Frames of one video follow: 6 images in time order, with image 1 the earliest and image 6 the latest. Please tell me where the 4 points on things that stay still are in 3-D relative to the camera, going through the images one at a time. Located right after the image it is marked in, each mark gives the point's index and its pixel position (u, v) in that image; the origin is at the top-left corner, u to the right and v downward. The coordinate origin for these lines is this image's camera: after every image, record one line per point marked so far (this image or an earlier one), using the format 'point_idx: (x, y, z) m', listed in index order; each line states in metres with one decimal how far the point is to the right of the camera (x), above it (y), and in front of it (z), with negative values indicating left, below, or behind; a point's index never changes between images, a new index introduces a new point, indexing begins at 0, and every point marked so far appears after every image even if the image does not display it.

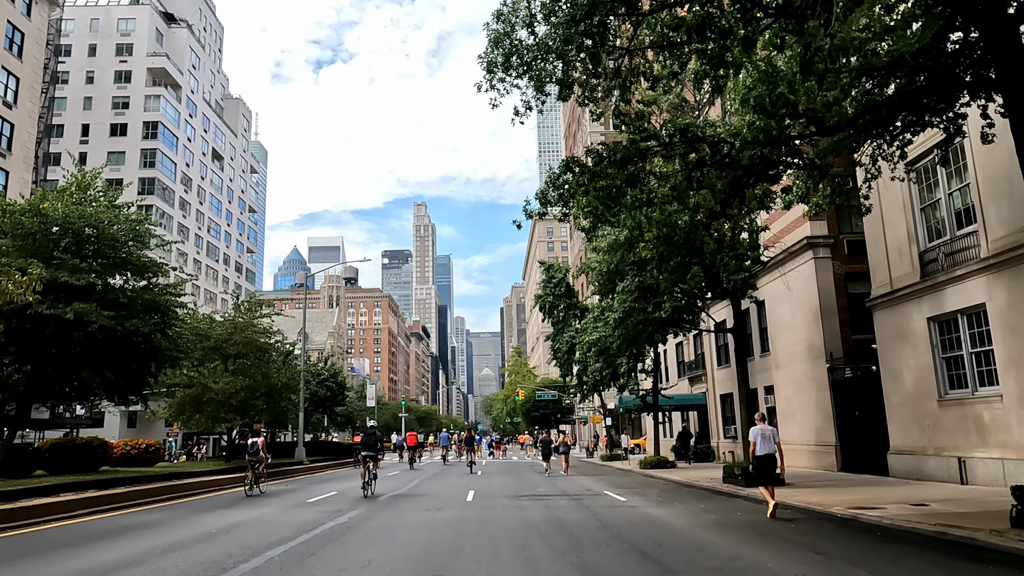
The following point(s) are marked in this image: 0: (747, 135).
0: (+4.5, +2.9, +13.3) m
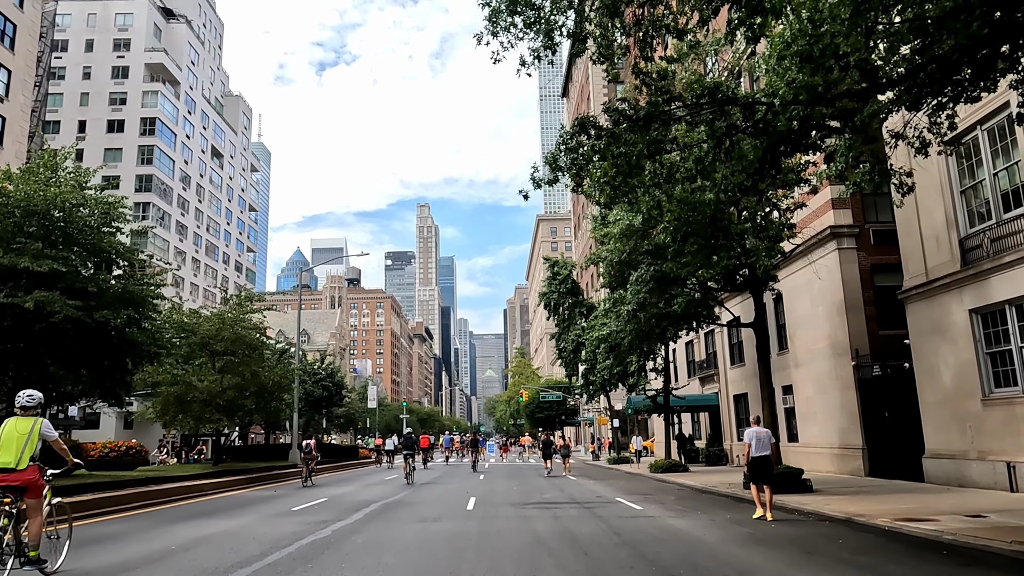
0: (+4.6, +3.2, +11.7) m
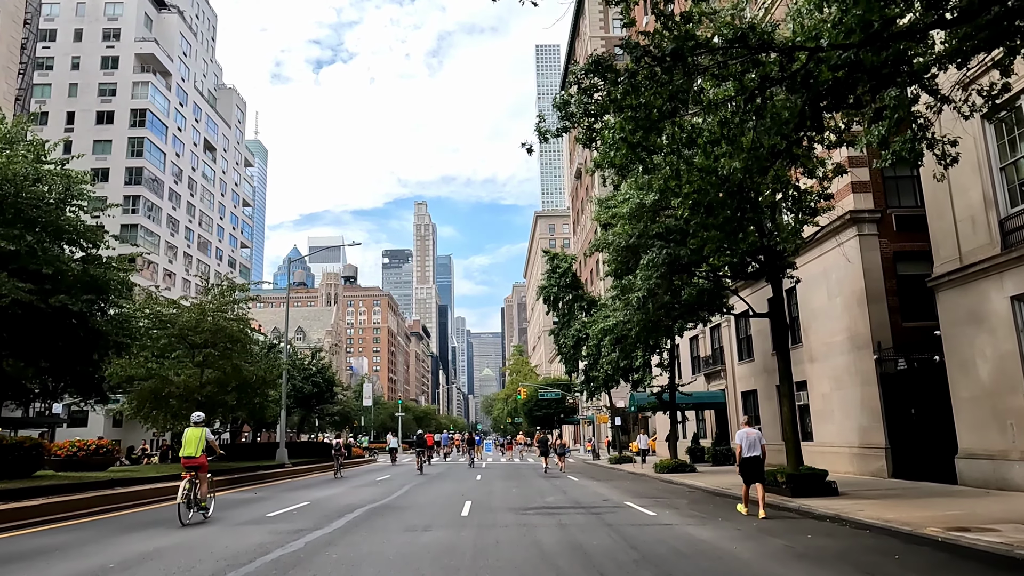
0: (+4.6, +3.6, +10.1) m
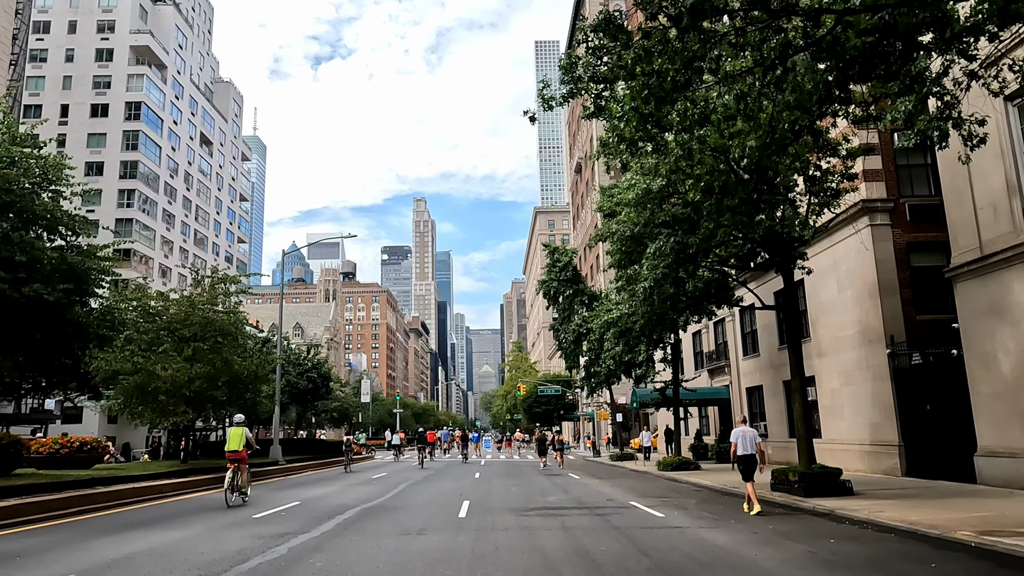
0: (+4.7, +3.8, +9.3) m
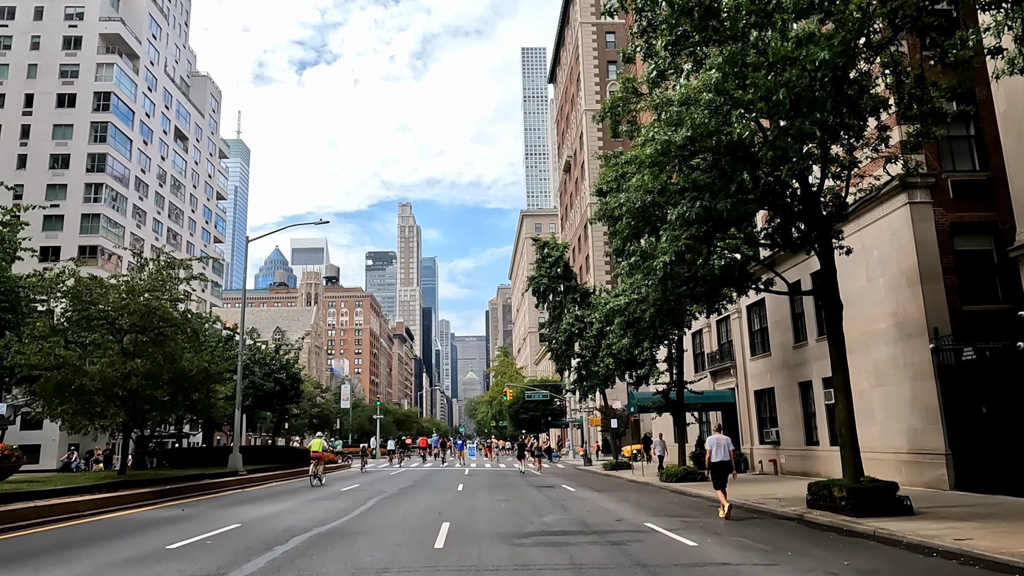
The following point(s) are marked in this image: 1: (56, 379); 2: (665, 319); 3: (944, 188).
0: (+4.7, +4.4, +6.5) m
1: (-12.5, -2.5, +19.2) m
2: (+4.0, -0.7, +18.0) m
3: (+12.4, +2.9, +19.9) m
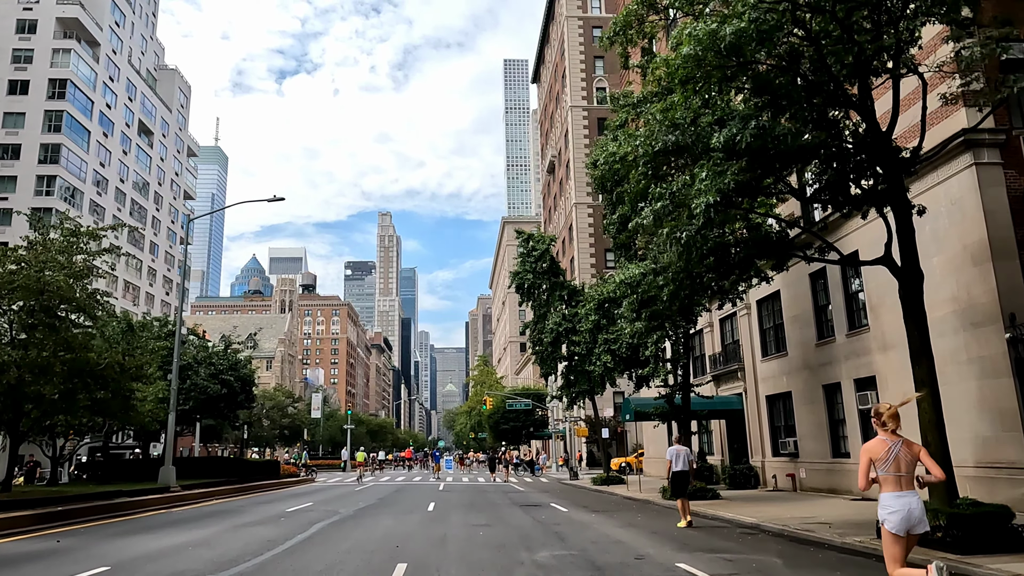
0: (+4.7, +5.2, +2.9) m
1: (-12.9, -1.8, +15.0) m
2: (+3.6, -0.1, +14.4) m
3: (+12.0, +3.4, +16.6) m
